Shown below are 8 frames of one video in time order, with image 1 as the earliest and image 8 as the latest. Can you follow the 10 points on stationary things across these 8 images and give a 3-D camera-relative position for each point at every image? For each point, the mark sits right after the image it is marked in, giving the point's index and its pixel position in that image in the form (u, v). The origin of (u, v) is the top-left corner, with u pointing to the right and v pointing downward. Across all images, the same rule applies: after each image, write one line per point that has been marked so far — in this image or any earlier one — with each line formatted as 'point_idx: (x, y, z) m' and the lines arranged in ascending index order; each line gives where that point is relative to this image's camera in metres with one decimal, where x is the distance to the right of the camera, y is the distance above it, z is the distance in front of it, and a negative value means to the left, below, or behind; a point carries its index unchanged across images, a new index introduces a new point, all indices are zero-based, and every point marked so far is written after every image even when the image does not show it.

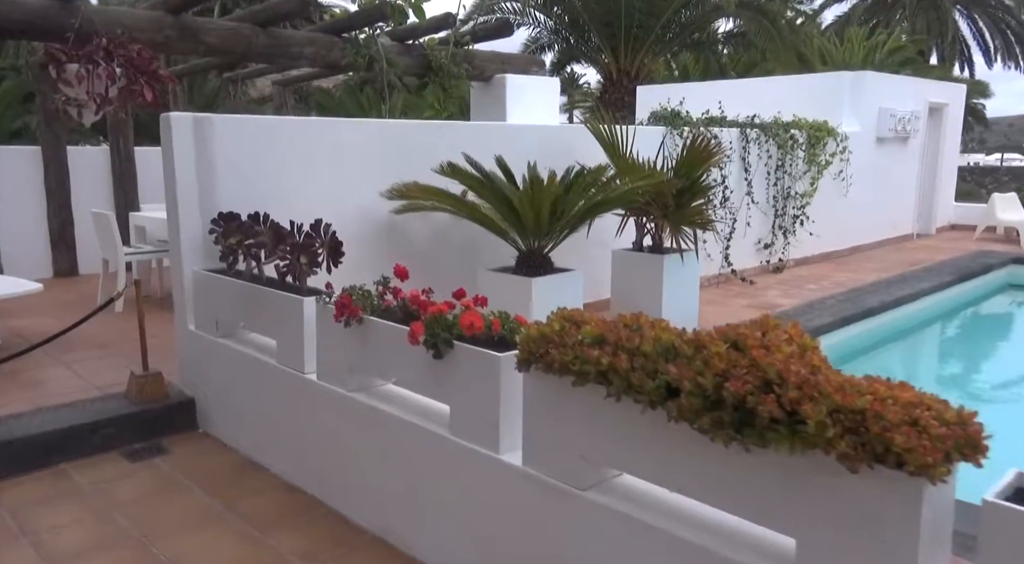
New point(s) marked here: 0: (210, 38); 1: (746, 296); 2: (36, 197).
0: (-1.8, +1.5, +4.7) m
1: (+1.8, -0.1, +5.9) m
2: (-4.5, +0.8, +7.3) m
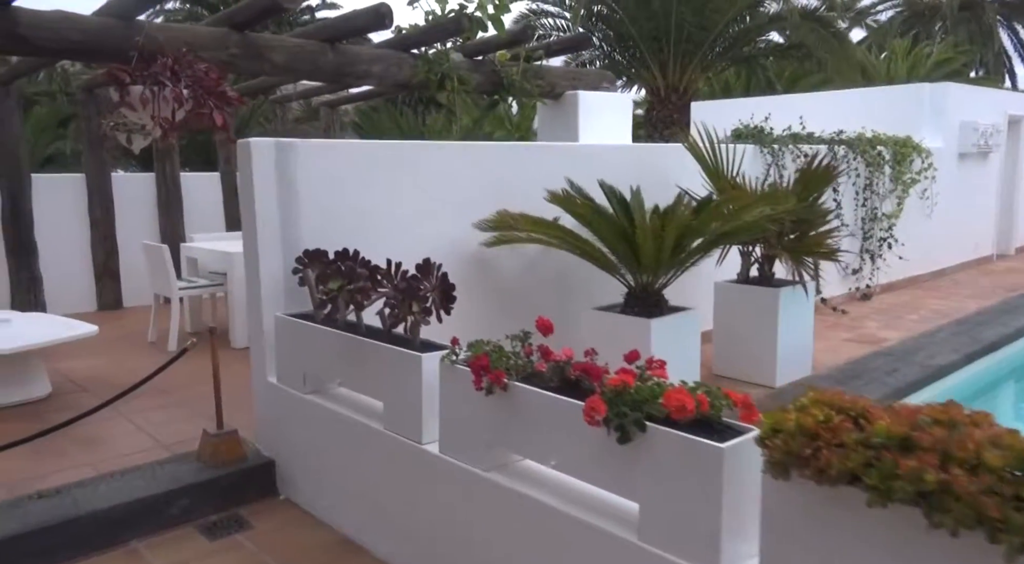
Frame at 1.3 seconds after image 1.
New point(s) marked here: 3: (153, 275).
0: (-1.3, +1.3, +4.3) m
1: (+2.3, -0.3, +5.4) m
2: (-3.9, +0.5, +7.1) m
3: (-2.5, 0.0, +5.6) m
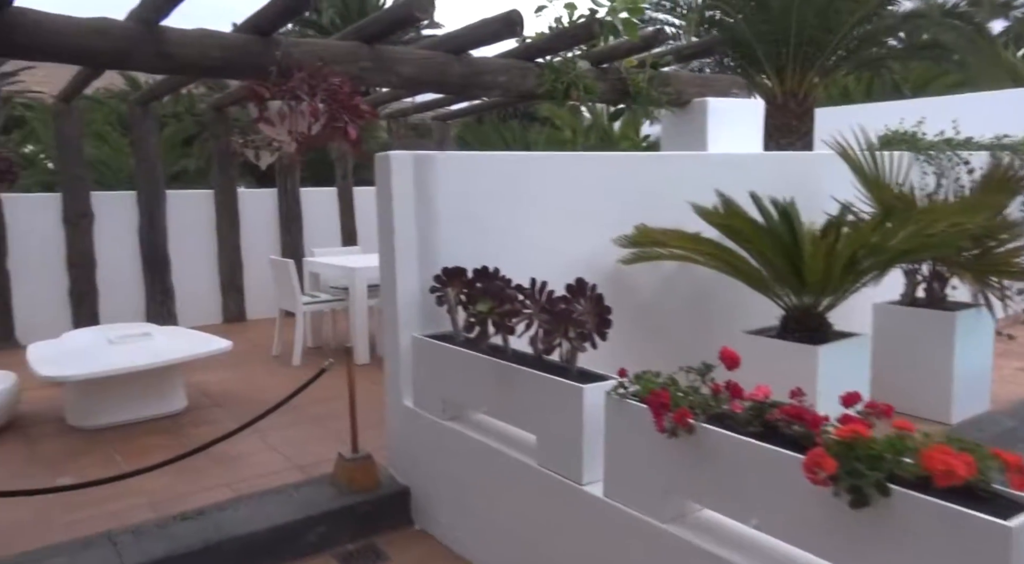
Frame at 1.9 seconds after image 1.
0: (-0.6, +1.2, +4.2) m
1: (+3.1, -0.4, +4.9) m
2: (-2.8, +0.4, +7.3) m
3: (-1.7, -0.1, +5.6) m
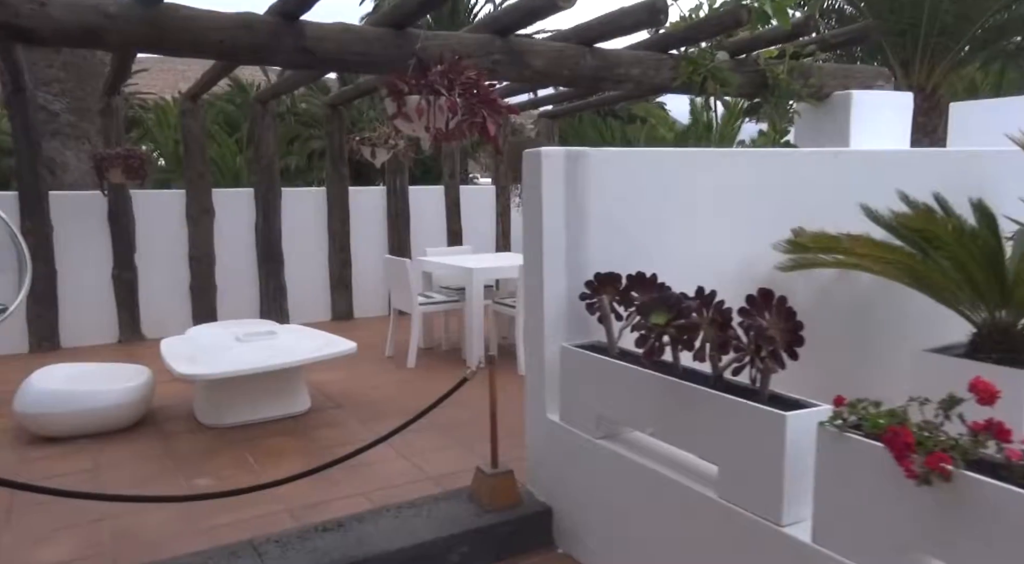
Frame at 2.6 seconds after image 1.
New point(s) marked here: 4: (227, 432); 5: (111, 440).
0: (+0.1, +1.1, +4.1) m
1: (+3.9, -0.5, +4.3) m
2: (-1.8, +0.4, +7.3) m
3: (-0.8, -0.1, +5.5) m
4: (-1.4, -0.8, +3.9) m
5: (-2.0, -0.8, +3.9) m
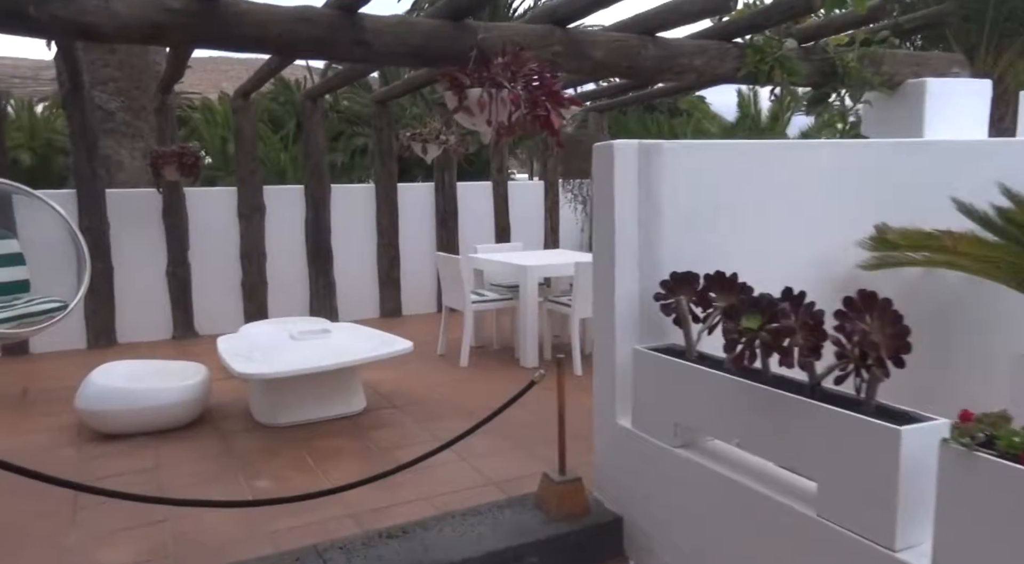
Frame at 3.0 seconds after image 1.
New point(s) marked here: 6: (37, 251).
0: (+0.4, +1.2, +3.9) m
1: (+4.2, -0.5, +4.0) m
2: (-1.3, +0.4, +7.3) m
3: (-0.5, 0.0, +5.4) m
4: (-1.1, -0.7, +3.9) m
5: (-1.7, -0.8, +3.9) m
6: (-3.3, +0.2, +5.6) m
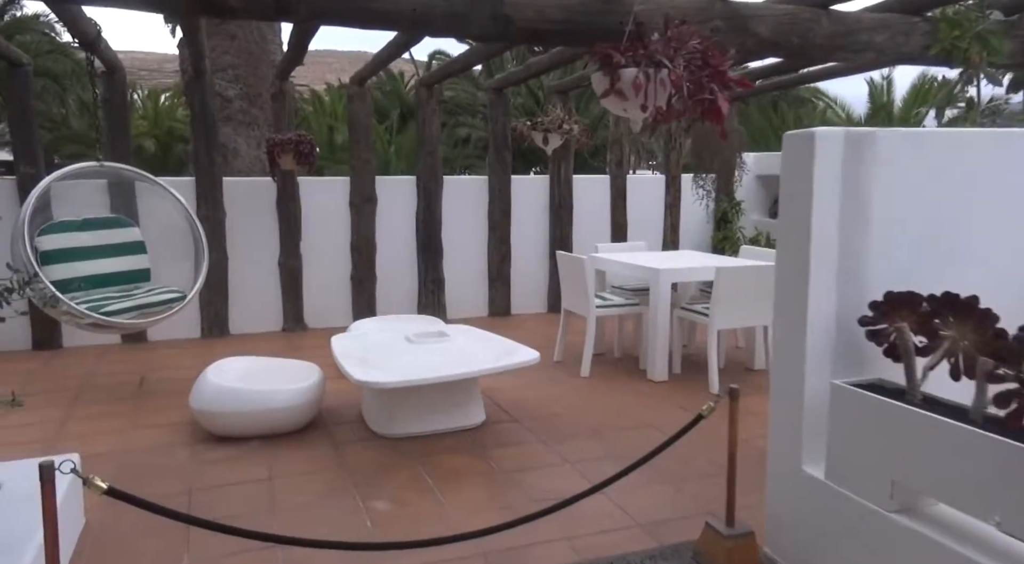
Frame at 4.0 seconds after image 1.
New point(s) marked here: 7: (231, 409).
0: (+1.1, +1.1, +3.4) m
1: (+4.8, -0.7, +3.1) m
2: (-0.3, +0.5, +6.9) m
3: (+0.4, 0.0, +5.0) m
4: (-0.5, -0.7, +3.6) m
5: (-1.1, -0.8, +3.6) m
6: (-2.5, +0.3, +5.5) m
7: (-1.3, -0.6, +3.6) m
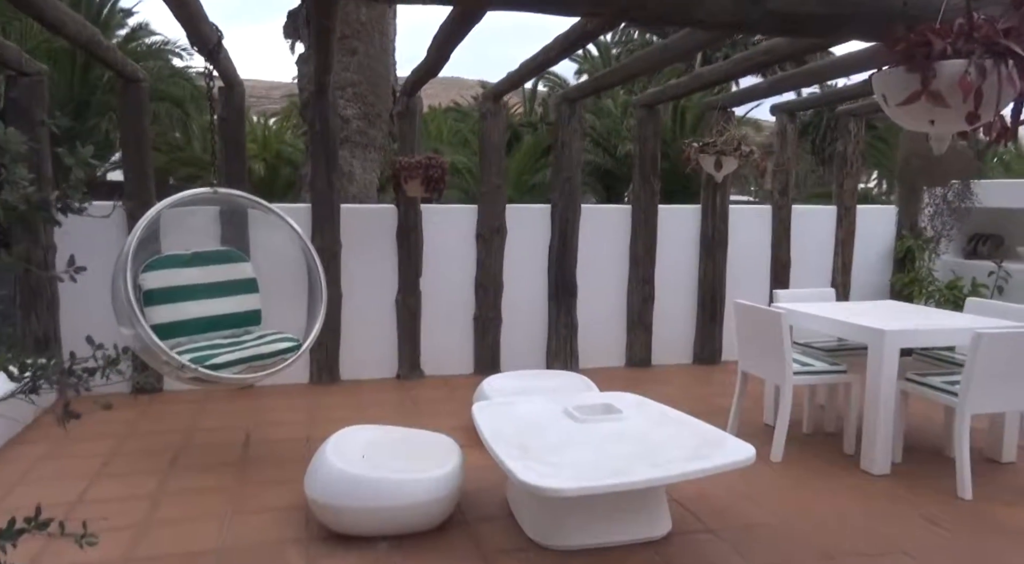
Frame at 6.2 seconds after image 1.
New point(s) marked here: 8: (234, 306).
0: (+1.8, +0.8, +2.4) m
1: (+5.4, -1.0, +1.6) m
2: (+0.9, +0.1, +6.1) m
3: (+1.3, -0.3, +4.1) m
4: (+0.2, -1.0, +2.7) m
5: (-0.3, -1.0, +2.9) m
6: (-1.5, +0.1, +4.9) m
7: (-0.6, -0.8, +2.8) m
8: (-1.5, -0.1, +4.2) m
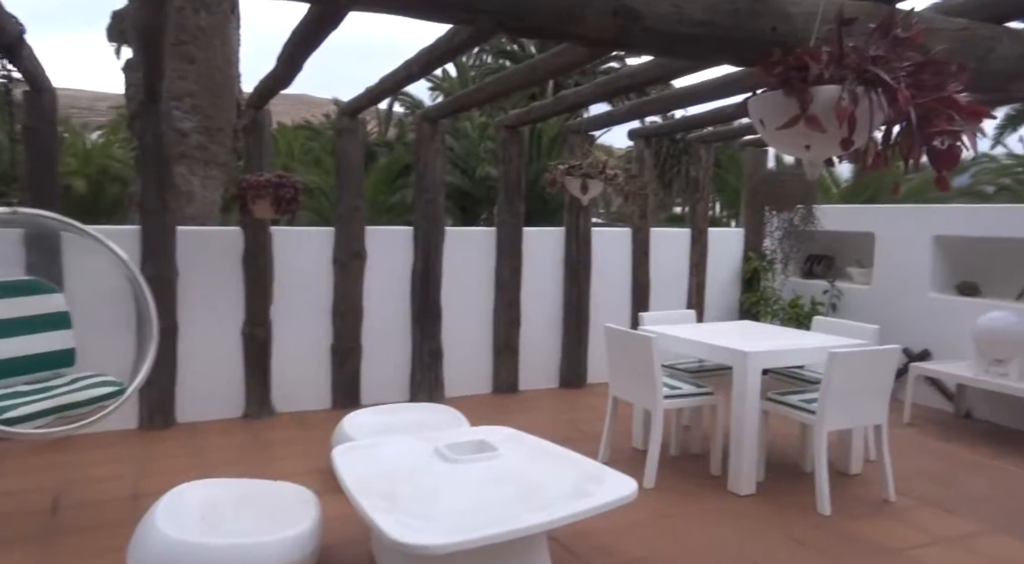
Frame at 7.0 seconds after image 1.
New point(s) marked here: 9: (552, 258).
0: (+1.4, +0.8, +2.5) m
1: (+5.1, -1.0, +2.3) m
2: (-0.2, -0.1, +5.9) m
3: (+0.6, -0.5, +4.0) m
4: (-0.2, -1.1, +2.5) m
5: (-0.8, -1.1, +2.5) m
6: (-2.3, -0.1, +4.3) m
7: (-1.0, -0.9, +2.4) m
8: (-2.2, -0.3, +3.7) m
9: (+0.3, +0.2, +6.2) m
